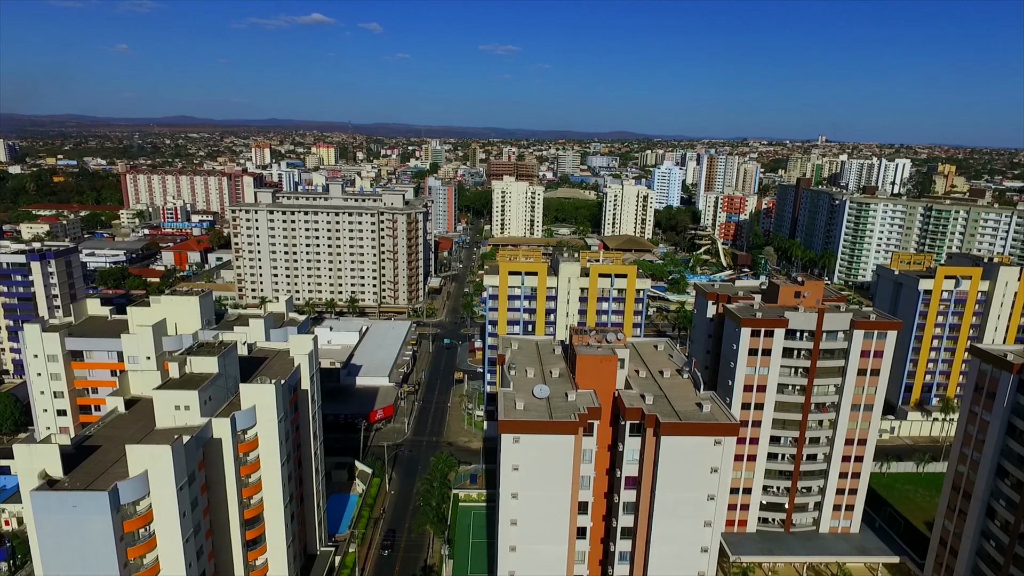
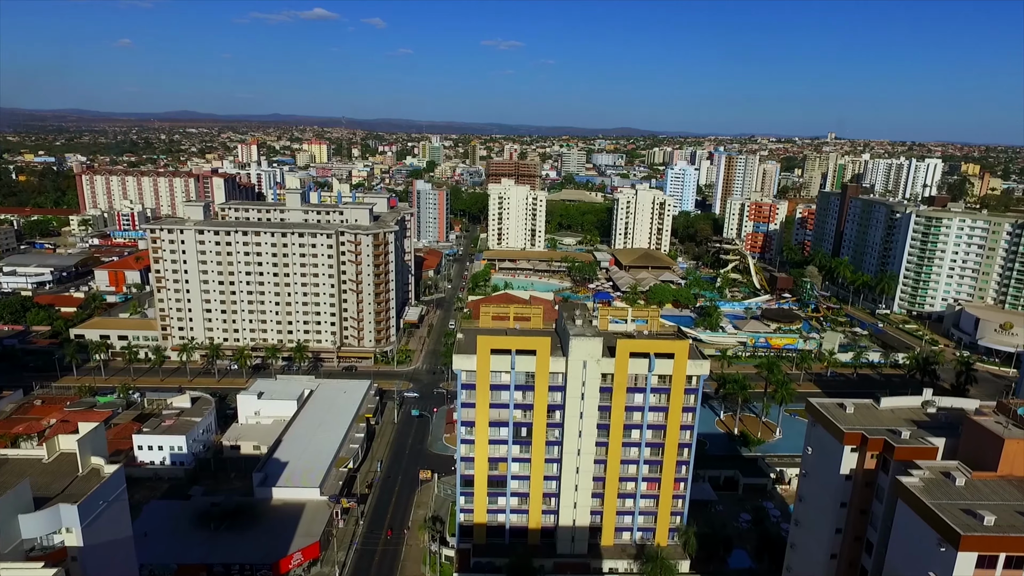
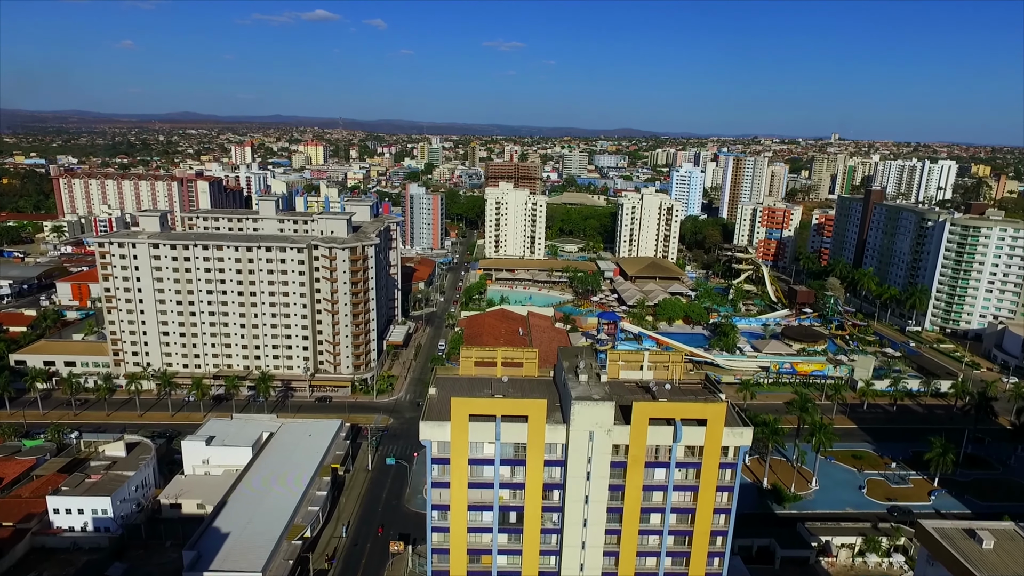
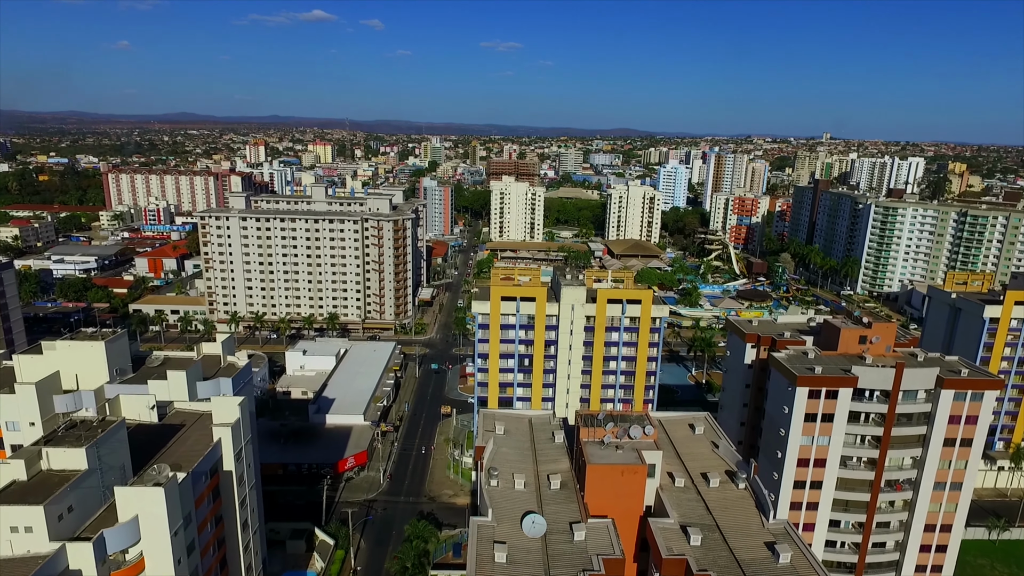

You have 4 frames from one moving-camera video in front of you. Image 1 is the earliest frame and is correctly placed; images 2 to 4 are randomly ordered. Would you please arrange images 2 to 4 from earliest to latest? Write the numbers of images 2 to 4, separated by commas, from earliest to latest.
4, 2, 3
